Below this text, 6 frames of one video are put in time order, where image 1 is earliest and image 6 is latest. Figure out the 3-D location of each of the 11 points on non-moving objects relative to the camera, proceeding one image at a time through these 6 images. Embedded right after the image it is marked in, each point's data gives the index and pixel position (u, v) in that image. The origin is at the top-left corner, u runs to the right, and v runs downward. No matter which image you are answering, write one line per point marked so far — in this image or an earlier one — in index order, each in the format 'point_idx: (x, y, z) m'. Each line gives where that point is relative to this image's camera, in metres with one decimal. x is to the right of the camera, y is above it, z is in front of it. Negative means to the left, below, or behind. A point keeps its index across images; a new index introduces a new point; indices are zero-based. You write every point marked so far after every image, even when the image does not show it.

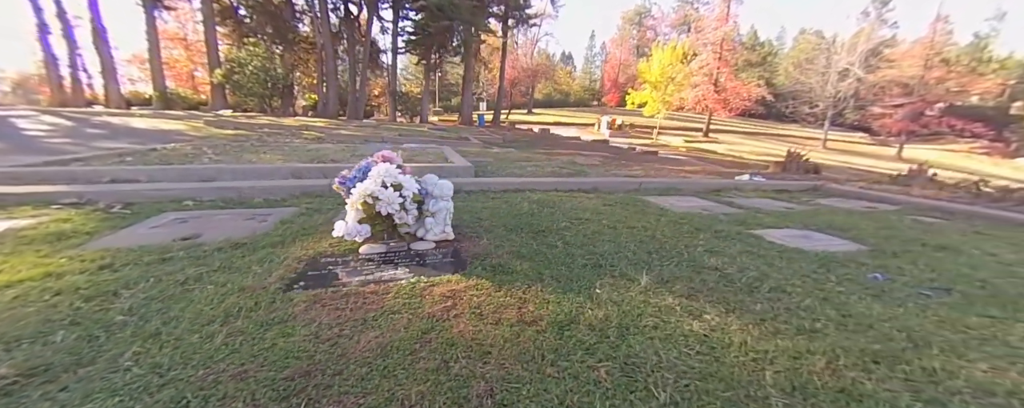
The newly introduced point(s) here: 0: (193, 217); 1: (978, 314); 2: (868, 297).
0: (-1.3, 0.0, +1.3) m
1: (+1.2, -0.3, +0.8) m
2: (+0.9, -0.2, +0.9) m
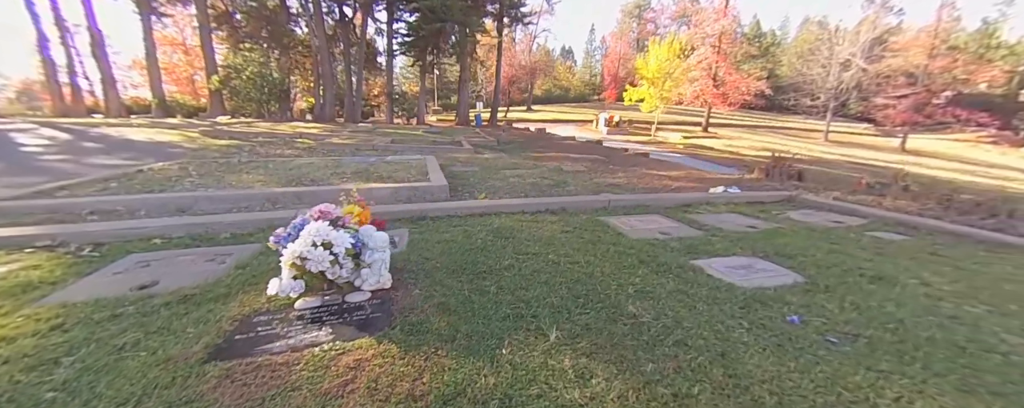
0: (-1.5, -0.2, +1.4) m
1: (+0.9, -0.4, +0.9) m
2: (+0.7, -0.4, +0.9) m
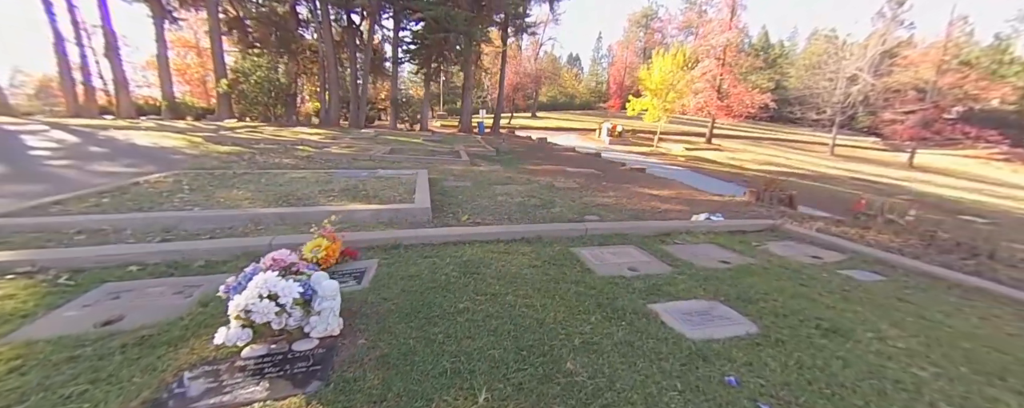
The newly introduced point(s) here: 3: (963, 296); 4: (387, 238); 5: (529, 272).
0: (-1.7, -0.4, +1.5) m
1: (+0.7, -0.6, +0.9) m
2: (+0.5, -0.6, +0.9) m
3: (+2.6, -0.5, +1.9) m
4: (-0.8, -0.2, +2.0) m
5: (+0.1, -0.4, +1.8) m
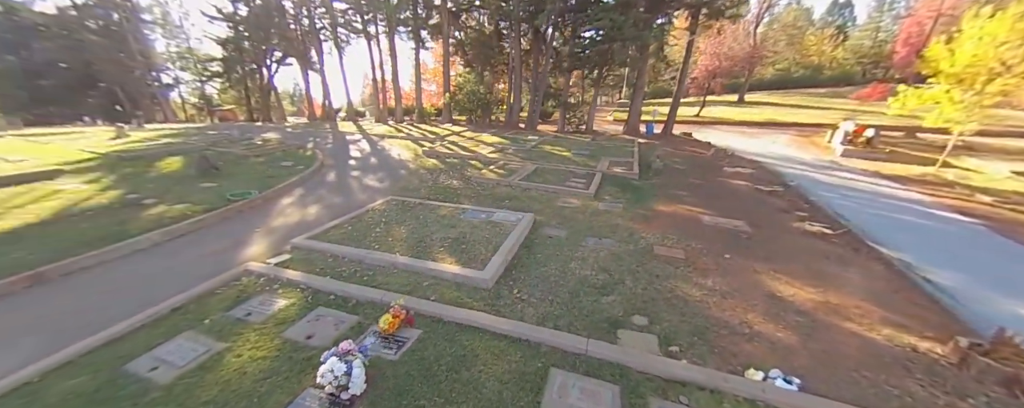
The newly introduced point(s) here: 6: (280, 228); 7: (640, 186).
0: (-1.8, -1.1, +3.1) m
1: (-0.1, -1.8, +1.3) m
2: (-0.3, -1.7, +1.5) m
3: (+2.0, -1.9, +1.1) m
4: (-0.7, -1.0, +3.1) m
5: (-0.2, -1.3, +2.4) m
6: (-3.5, -0.4, +4.9) m
7: (+2.9, +0.5, +7.4) m
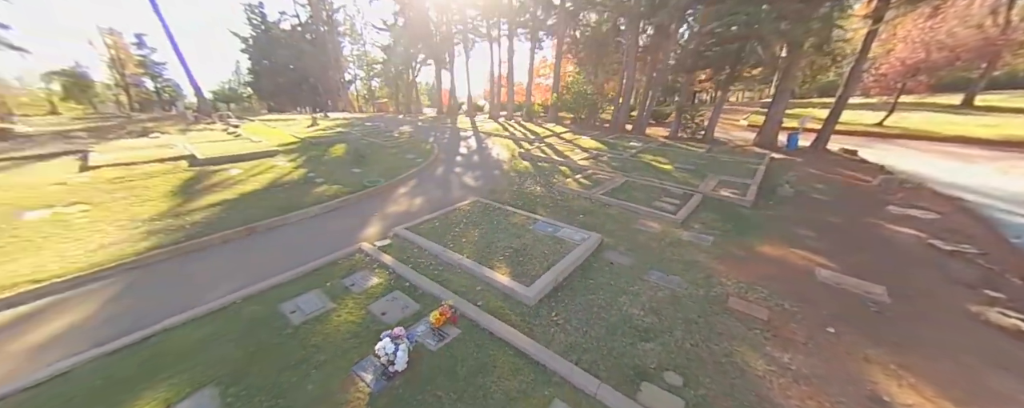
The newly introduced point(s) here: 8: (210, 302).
0: (-1.4, -1.2, +3.9) m
1: (-0.5, -2.1, +1.7) m
2: (-0.6, -2.0, +1.9) m
3: (+1.4, -2.5, +0.9) m
4: (-0.4, -1.3, +3.5) m
5: (-0.1, -1.6, +2.7) m
6: (-2.3, -0.2, +6.2) m
7: (+4.6, -0.2, +6.3) m
8: (-3.6, -1.2, +3.8) m
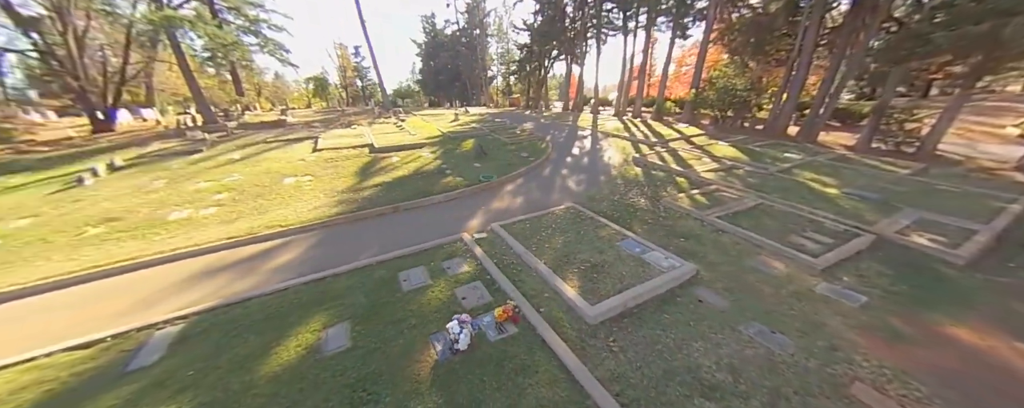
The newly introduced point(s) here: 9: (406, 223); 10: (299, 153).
0: (-0.5, -1.2, +4.6) m
1: (-0.6, -2.3, +2.3) m
2: (-0.6, -2.2, +2.5) m
3: (+0.8, -2.9, +0.8) m
4: (+0.3, -1.4, +3.9) m
5: (+0.2, -1.9, +3.0) m
6: (-0.4, -0.1, +6.9) m
7: (+6.1, -1.0, +4.5) m
8: (-2.5, -0.9, +5.4) m
9: (-2.2, -0.4, +6.6) m
10: (-7.1, +1.7, +10.8) m
